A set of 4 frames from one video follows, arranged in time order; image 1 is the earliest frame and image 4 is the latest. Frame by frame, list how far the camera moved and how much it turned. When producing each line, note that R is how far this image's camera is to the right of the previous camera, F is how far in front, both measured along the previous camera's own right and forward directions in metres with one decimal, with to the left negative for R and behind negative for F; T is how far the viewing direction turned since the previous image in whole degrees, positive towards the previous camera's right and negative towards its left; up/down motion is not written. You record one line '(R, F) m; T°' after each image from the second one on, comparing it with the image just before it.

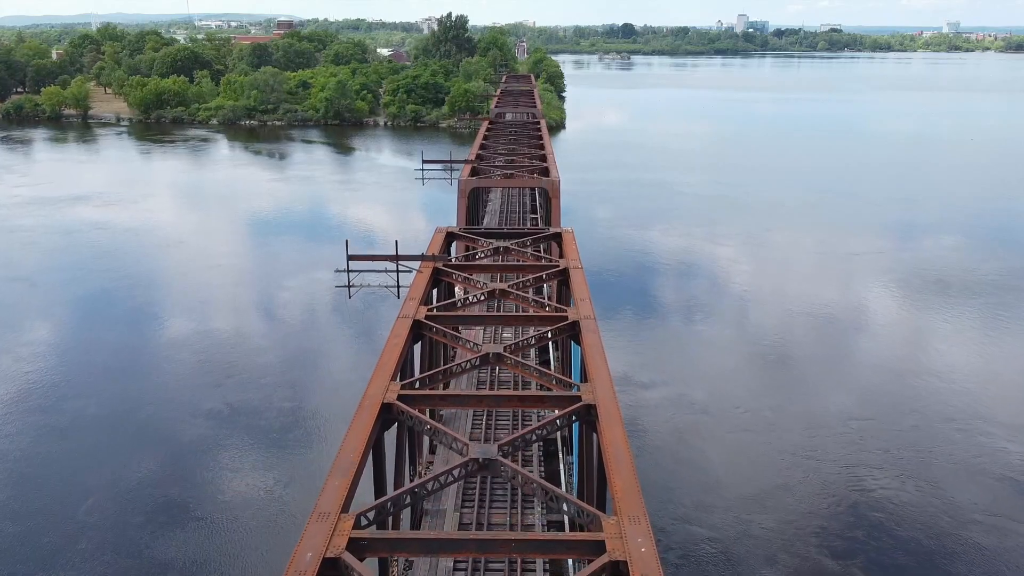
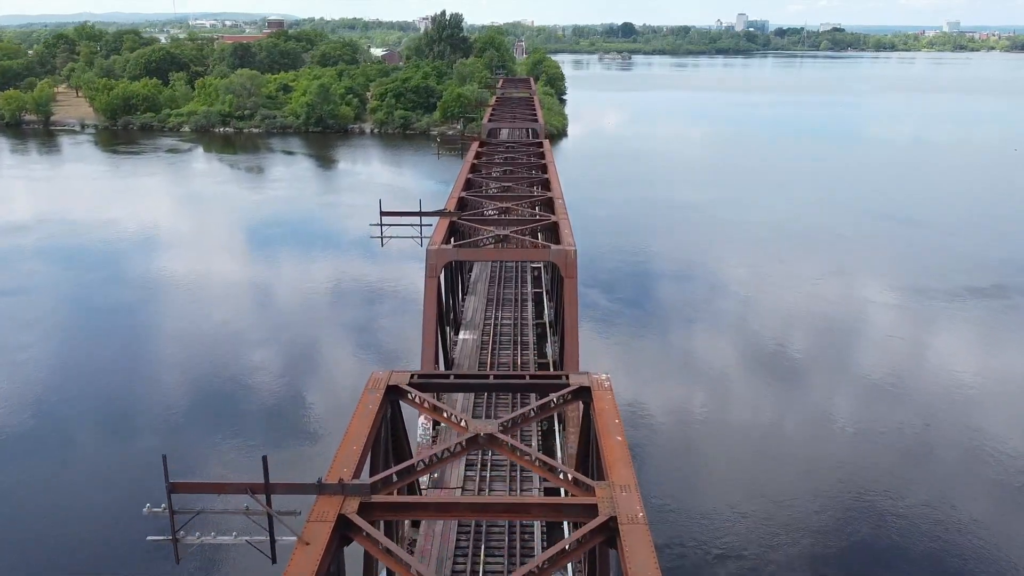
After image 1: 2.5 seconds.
(0.0, +2.0) m; 0°
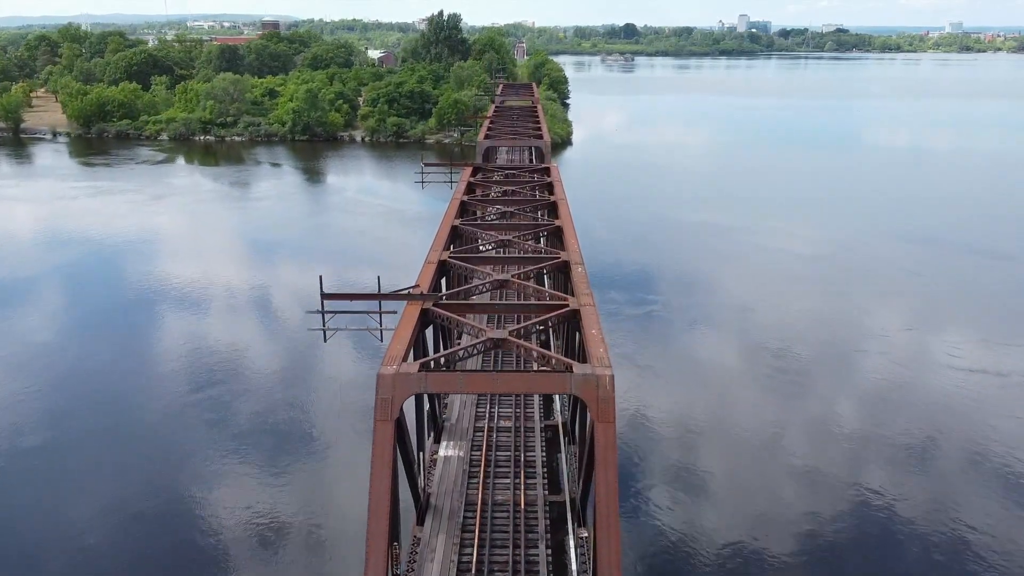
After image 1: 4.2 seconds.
(0.0, +1.5) m; 0°
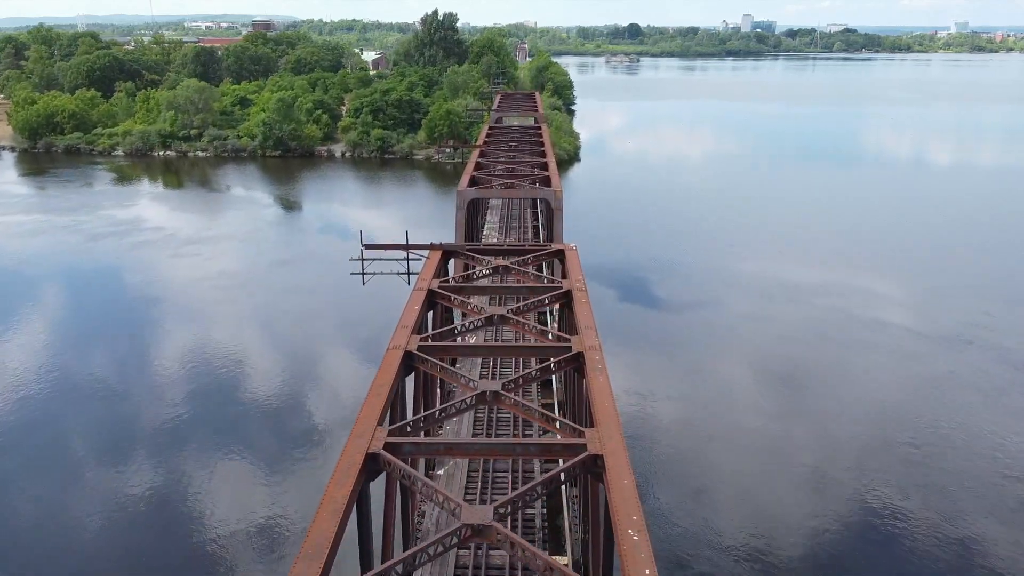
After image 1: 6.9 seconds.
(0.0, +2.5) m; 0°
